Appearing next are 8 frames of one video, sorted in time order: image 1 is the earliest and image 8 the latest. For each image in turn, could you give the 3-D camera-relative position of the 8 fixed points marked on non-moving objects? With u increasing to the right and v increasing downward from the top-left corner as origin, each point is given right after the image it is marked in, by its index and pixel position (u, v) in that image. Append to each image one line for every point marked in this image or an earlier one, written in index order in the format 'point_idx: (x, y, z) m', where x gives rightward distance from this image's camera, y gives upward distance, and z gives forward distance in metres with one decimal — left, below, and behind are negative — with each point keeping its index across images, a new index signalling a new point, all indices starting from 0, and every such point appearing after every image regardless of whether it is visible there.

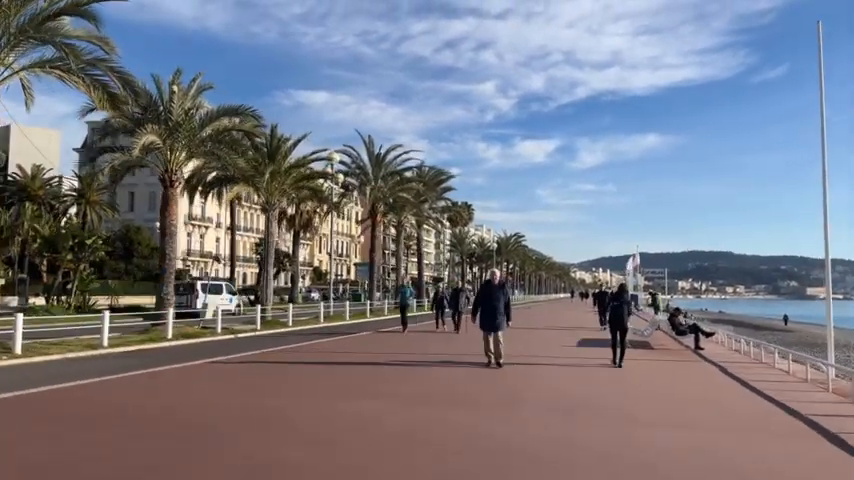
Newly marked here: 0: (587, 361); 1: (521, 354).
0: (+4.2, -3.3, +17.7) m
1: (+2.5, -3.2, +18.2) m
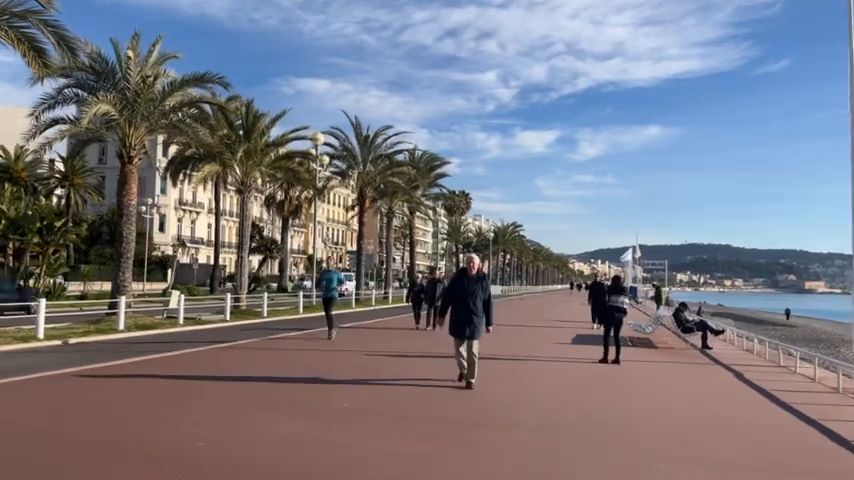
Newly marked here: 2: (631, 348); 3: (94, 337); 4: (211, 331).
0: (+3.6, -2.9, +15.7) m
1: (+1.9, -2.9, +16.3) m
2: (+5.7, -3.1, +18.8) m
3: (-8.7, -2.5, +17.3) m
4: (-6.5, -2.8, +19.5) m
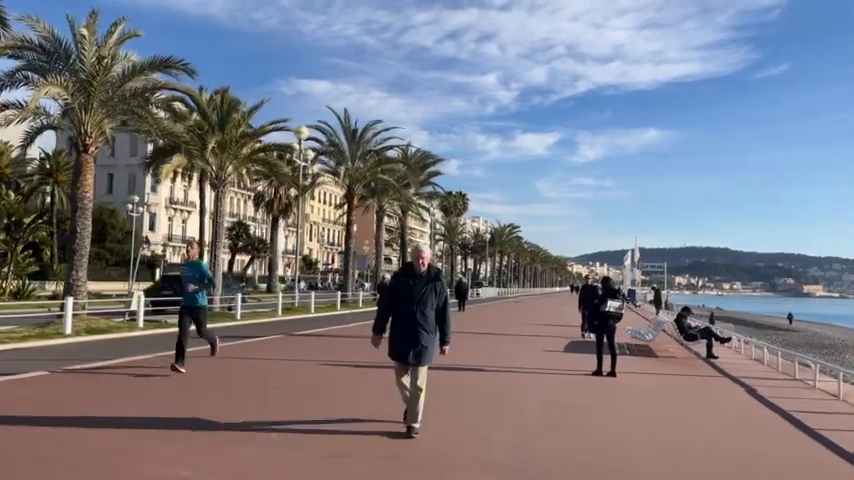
0: (+3.0, -2.9, +14.0) m
1: (+1.4, -2.8, +14.6) m
2: (+5.2, -3.1, +17.1) m
3: (-9.3, -2.4, +15.6) m
4: (-7.0, -2.7, +17.8) m
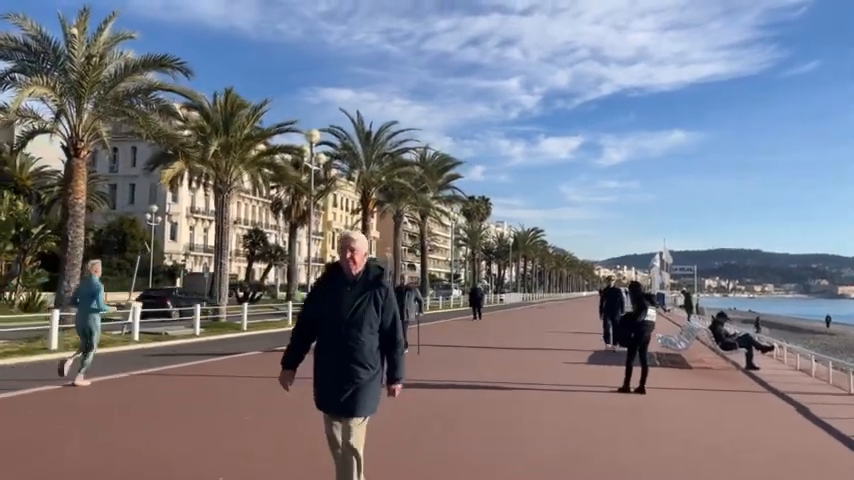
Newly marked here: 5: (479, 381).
0: (+3.1, -2.9, +12.6) m
1: (+1.5, -2.8, +13.2) m
2: (+5.4, -3.1, +15.6) m
3: (-9.1, -2.6, +14.6) m
4: (-6.8, -2.9, +16.7) m
5: (+1.0, -2.8, +13.2) m
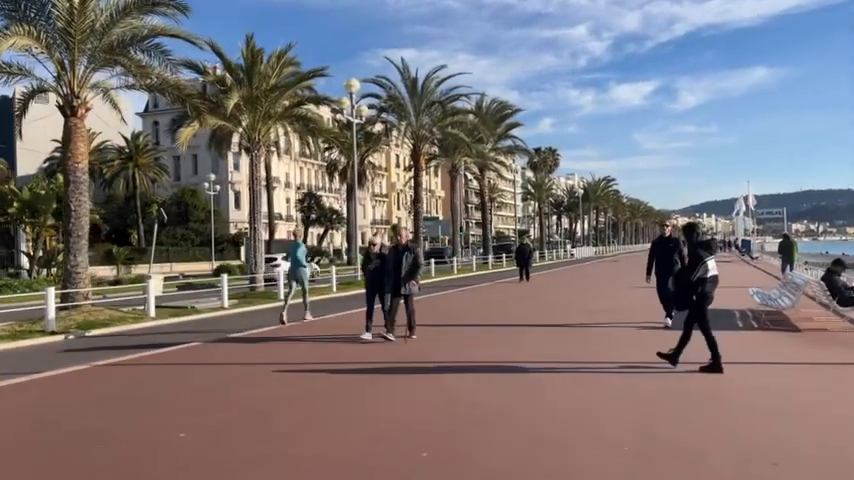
0: (+3.6, -1.9, +9.7) m
1: (+2.1, -1.9, +10.5) m
2: (+6.2, -1.8, +12.4) m
3: (-8.4, -2.1, +13.0) m
4: (-5.8, -2.1, +14.9) m
5: (+1.5, -1.9, +10.6) m
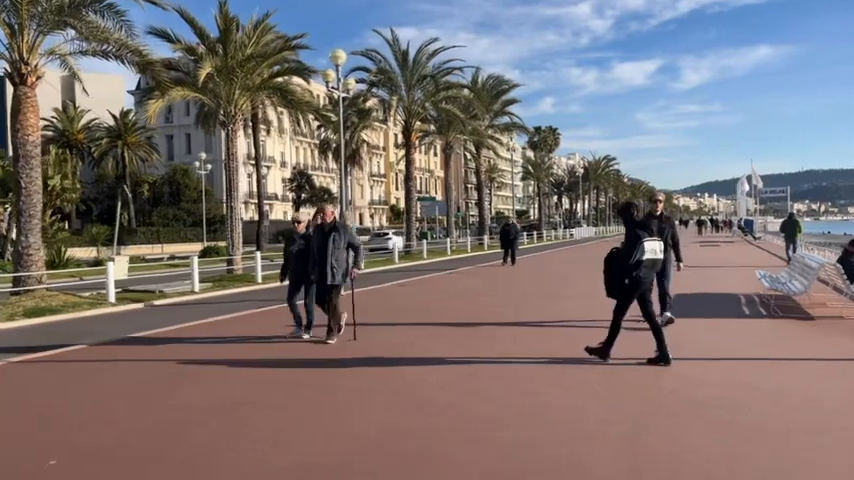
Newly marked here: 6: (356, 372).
0: (+3.2, -1.6, +8.5) m
1: (+1.6, -1.6, +9.3) m
2: (+5.7, -1.4, +11.2) m
3: (-8.8, -1.7, +11.8) m
4: (-6.2, -1.6, +13.7) m
5: (+1.1, -1.6, +9.3) m
6: (-0.9, -1.7, +8.3) m
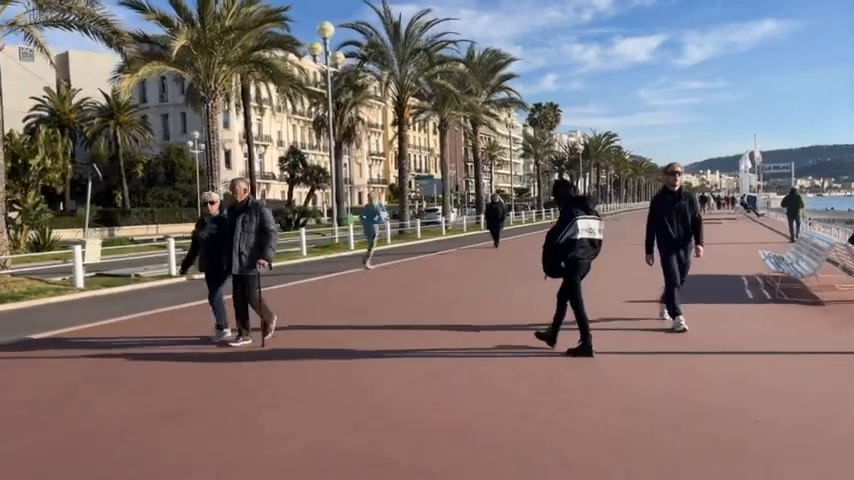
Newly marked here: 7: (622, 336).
0: (+2.8, -1.4, +7.7) m
1: (+1.3, -1.3, +8.5) m
2: (+5.4, -1.1, +10.4) m
3: (-9.2, -1.4, +11.0) m
4: (-6.6, -1.3, +12.9) m
5: (+0.7, -1.3, +8.5) m
6: (-1.2, -1.5, +7.5) m
7: (+2.7, -1.3, +9.1) m
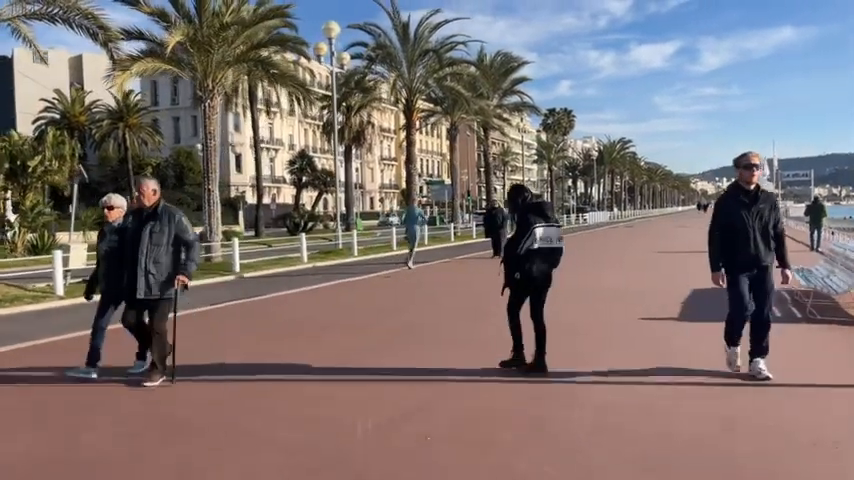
0: (+2.7, -1.5, +6.7) m
1: (+1.1, -1.5, +7.5) m
2: (+5.3, -1.3, +9.4) m
3: (-9.2, -1.5, +10.3) m
4: (-6.6, -1.4, +12.1) m
5: (+0.6, -1.5, +7.6) m
6: (-1.4, -1.6, +6.6) m
7: (+2.6, -1.4, +8.1) m
